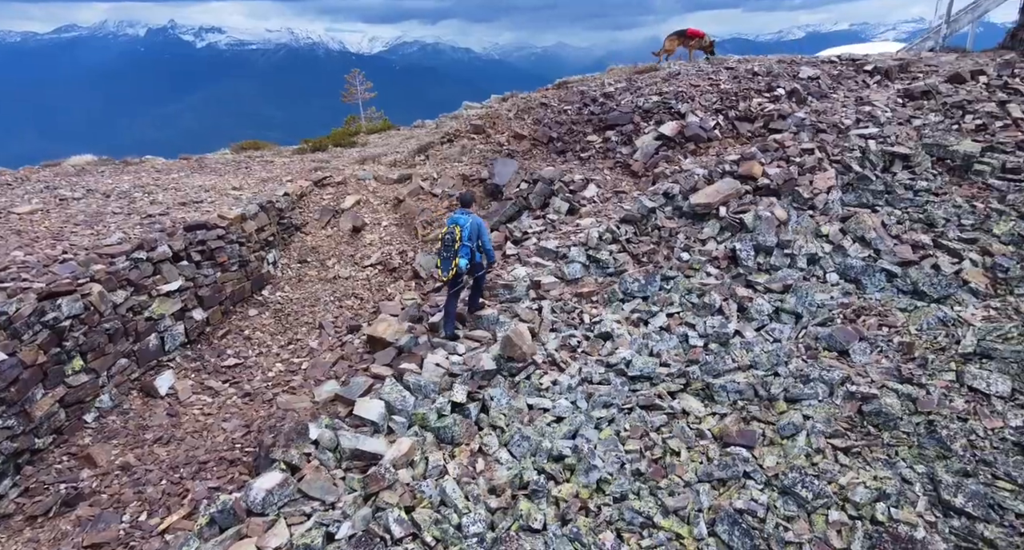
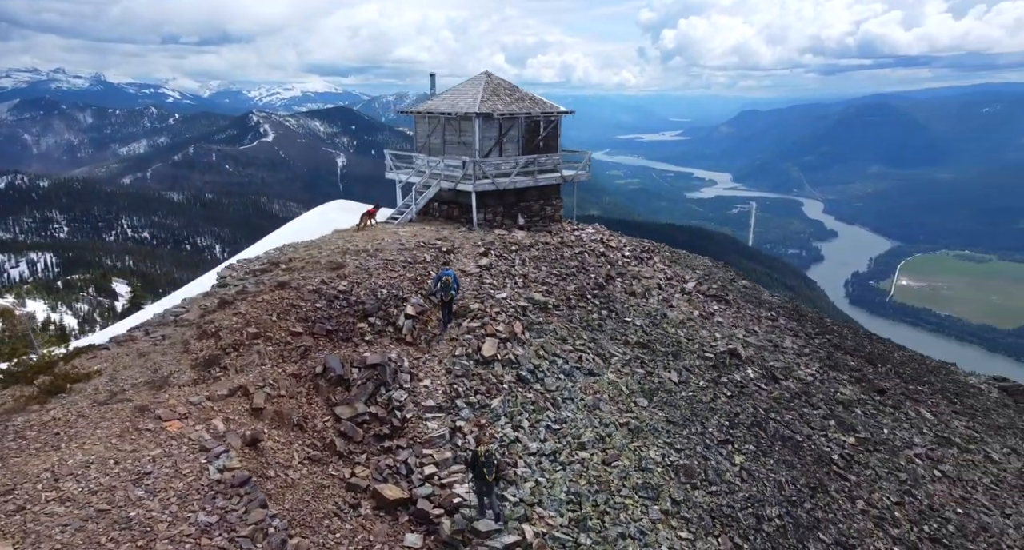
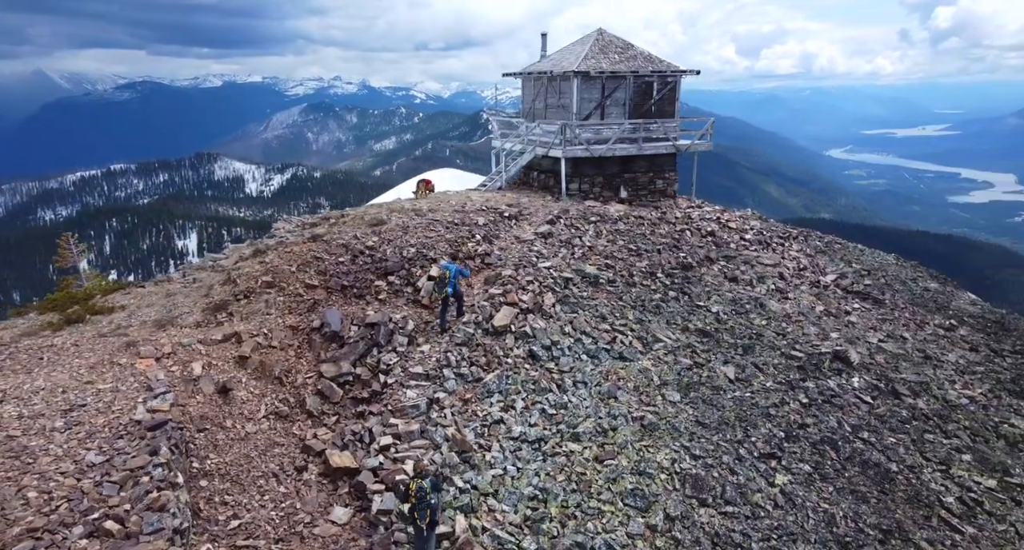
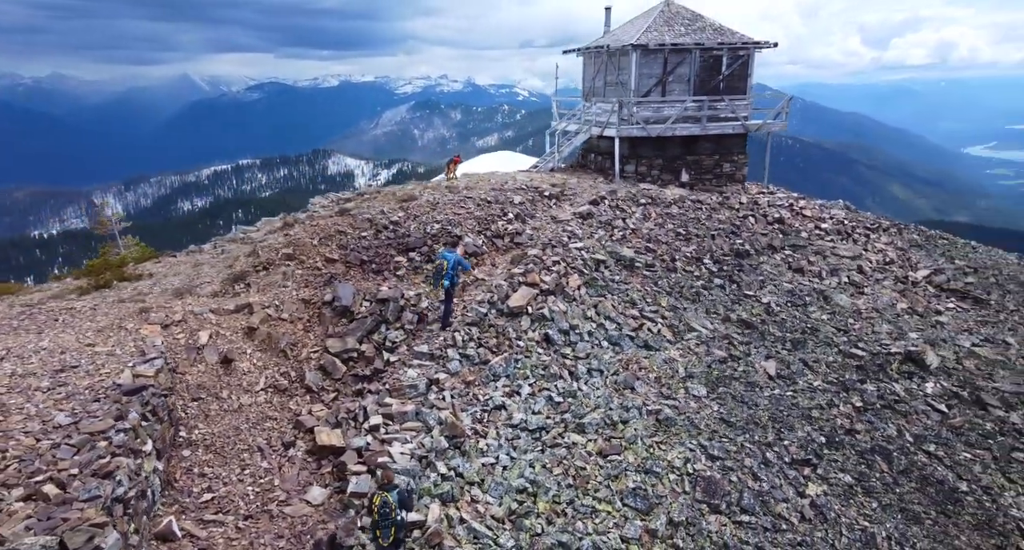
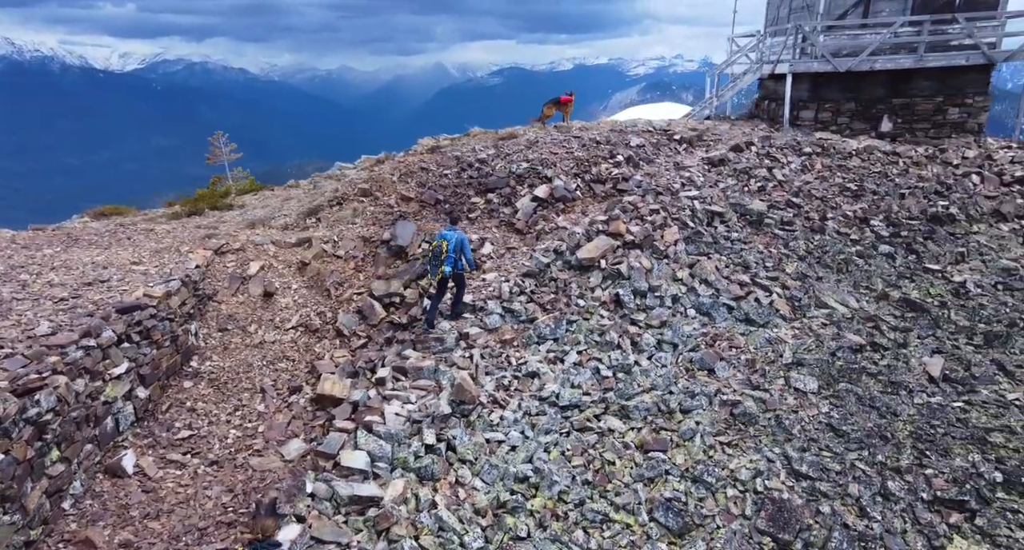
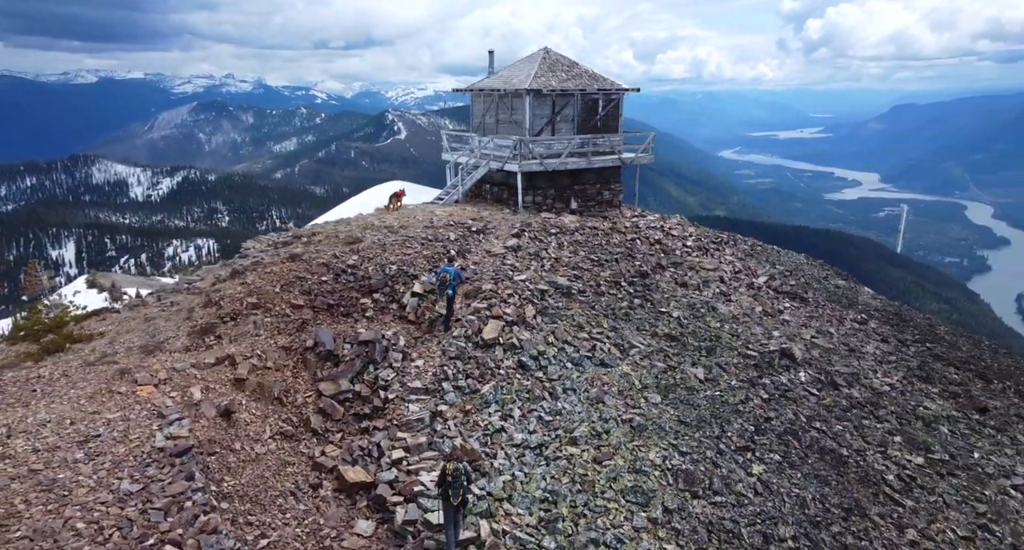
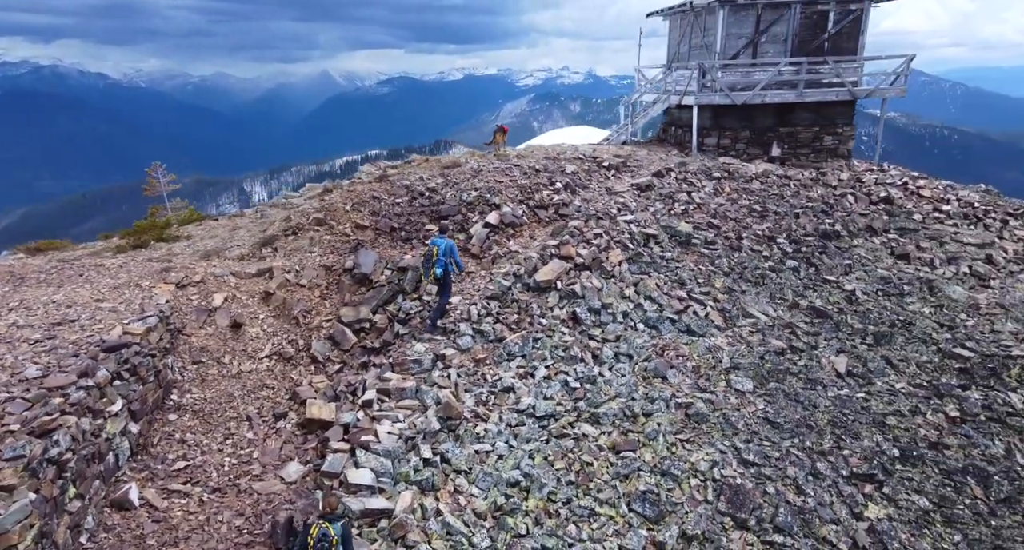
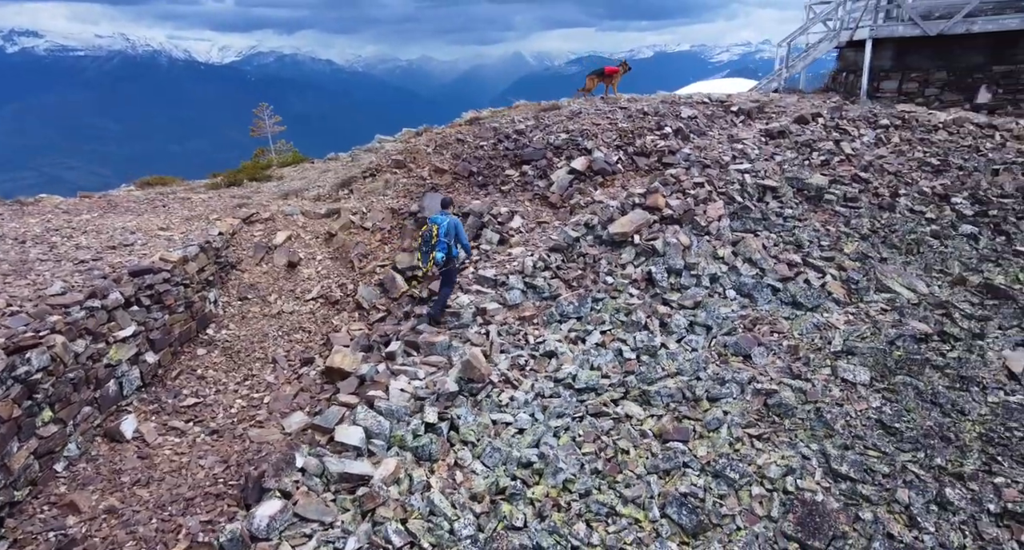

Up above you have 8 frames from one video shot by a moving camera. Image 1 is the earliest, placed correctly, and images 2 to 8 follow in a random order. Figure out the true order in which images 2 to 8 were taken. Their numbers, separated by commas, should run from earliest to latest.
8, 5, 7, 4, 3, 6, 2
